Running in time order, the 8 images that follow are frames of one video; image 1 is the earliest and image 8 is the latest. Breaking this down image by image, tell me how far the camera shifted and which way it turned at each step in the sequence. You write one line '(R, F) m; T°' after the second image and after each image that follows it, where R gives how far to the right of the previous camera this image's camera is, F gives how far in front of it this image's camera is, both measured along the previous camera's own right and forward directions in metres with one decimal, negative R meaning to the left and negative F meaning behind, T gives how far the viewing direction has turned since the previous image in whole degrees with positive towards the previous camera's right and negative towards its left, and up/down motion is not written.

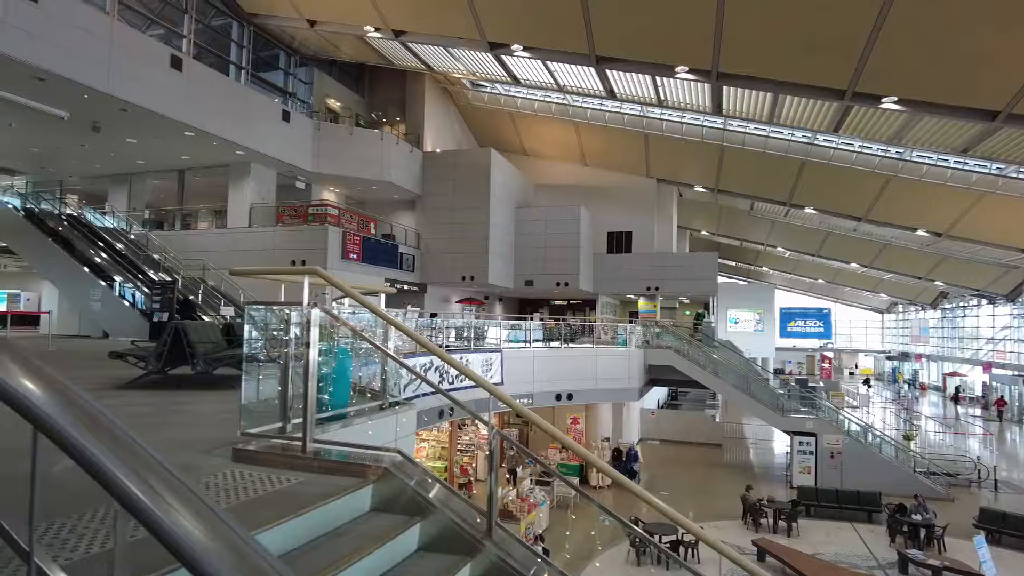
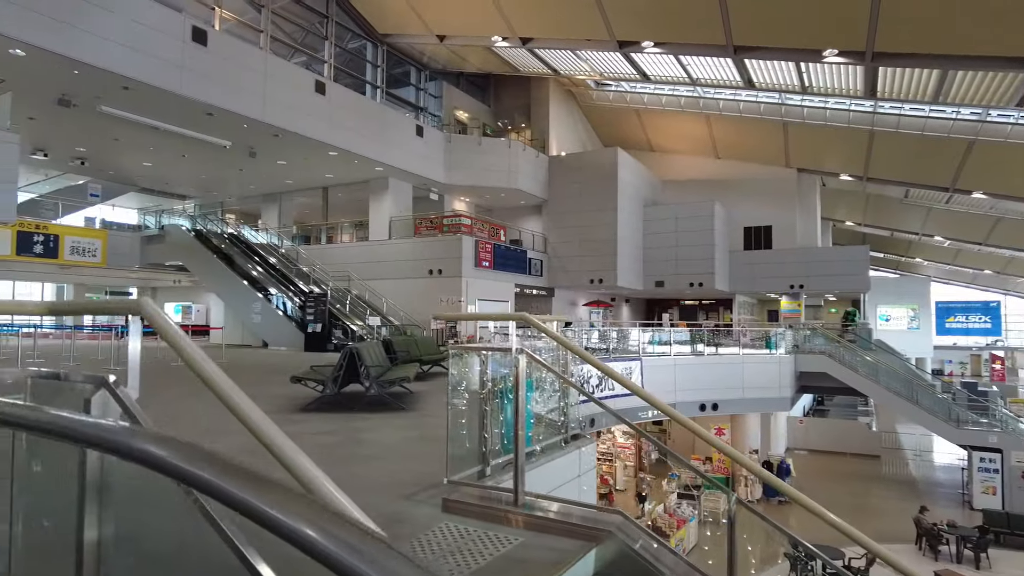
(-0.4, +0.1) m; -10°
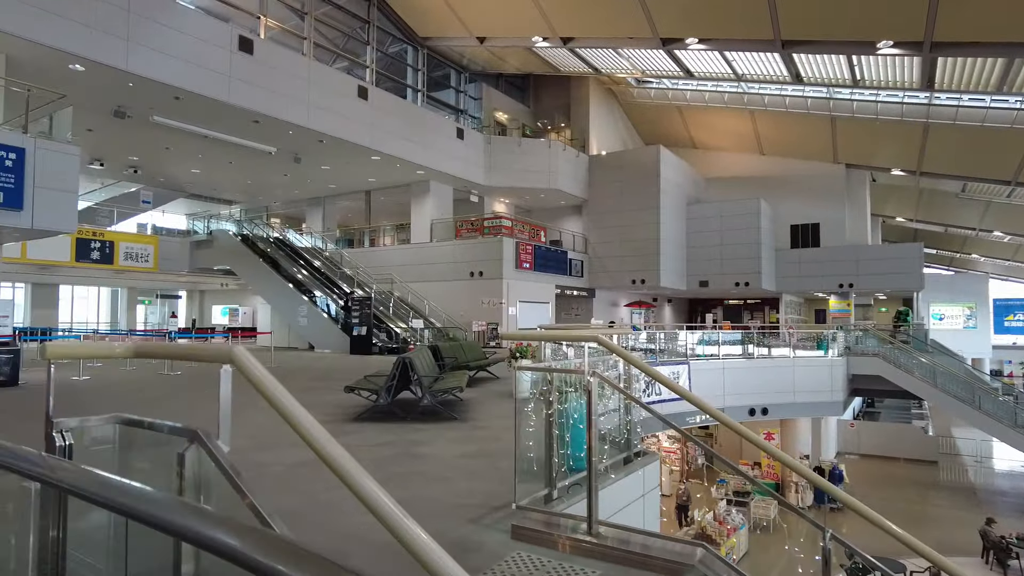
(-0.1, +0.1) m; -3°
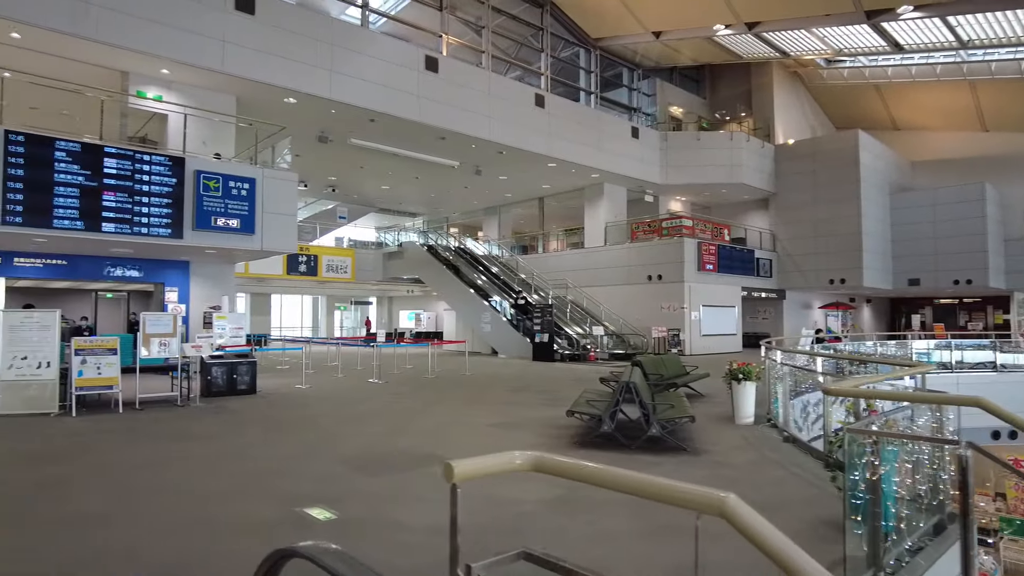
(-0.5, +0.3) m; -14°
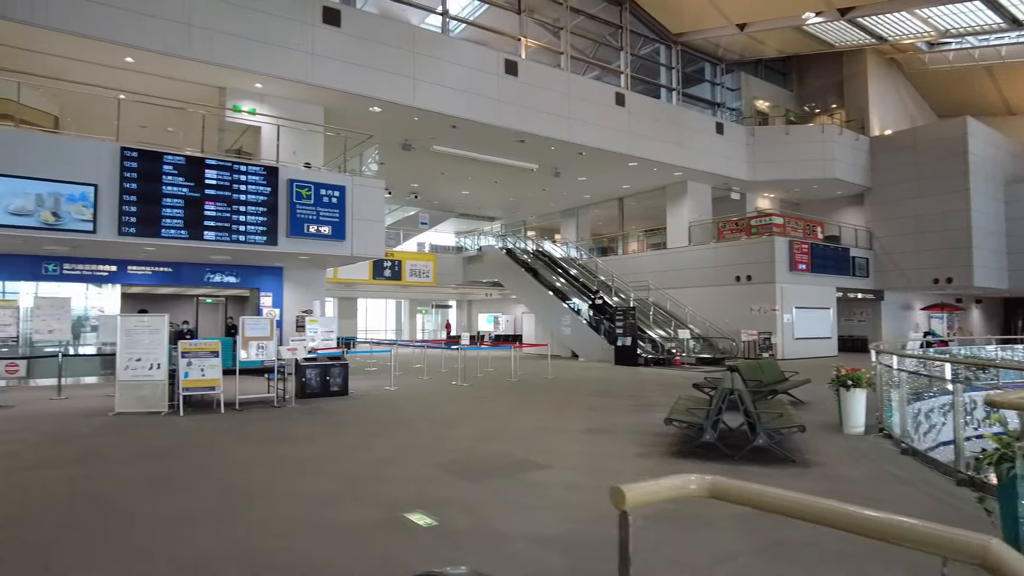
(-0.1, +0.1) m; -7°
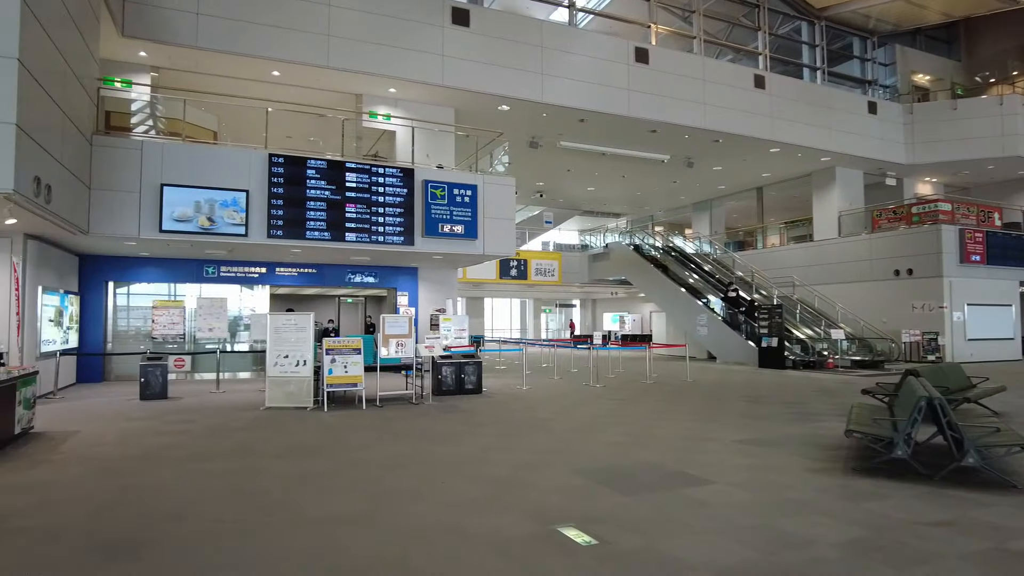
(-0.2, +0.3) m; -11°
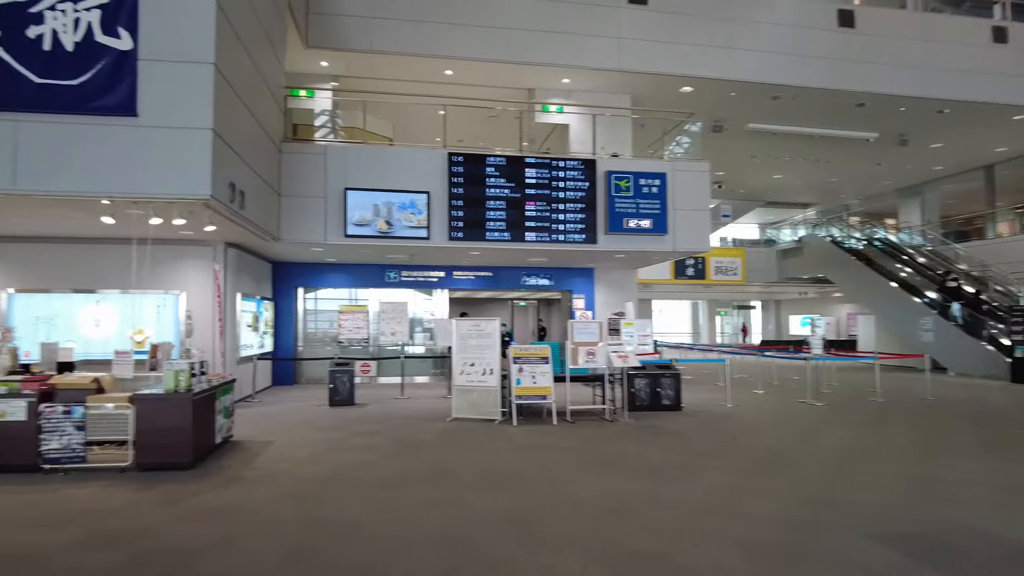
(-0.5, +0.9) m; -14°
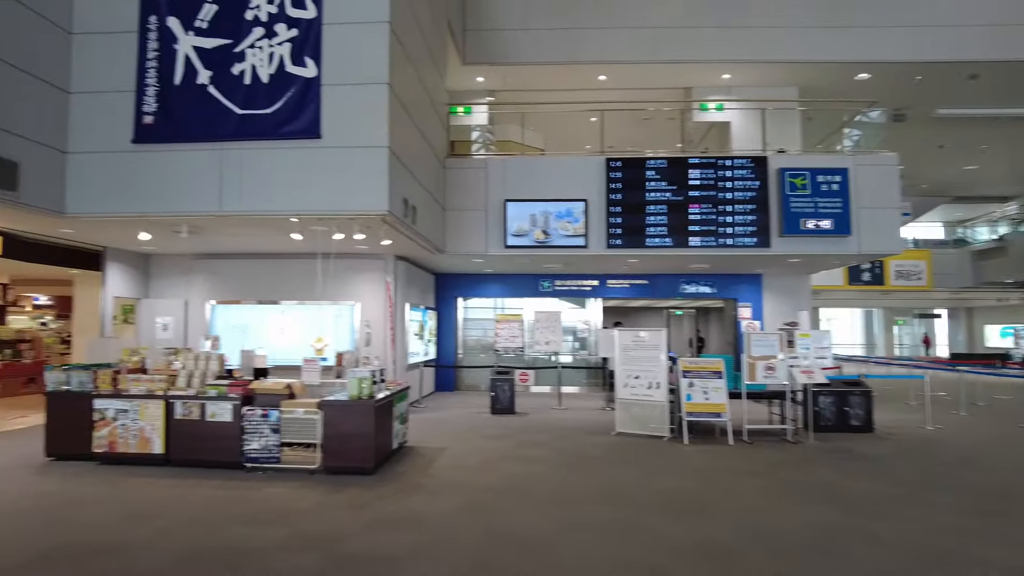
(-0.3, +0.2) m; -12°
